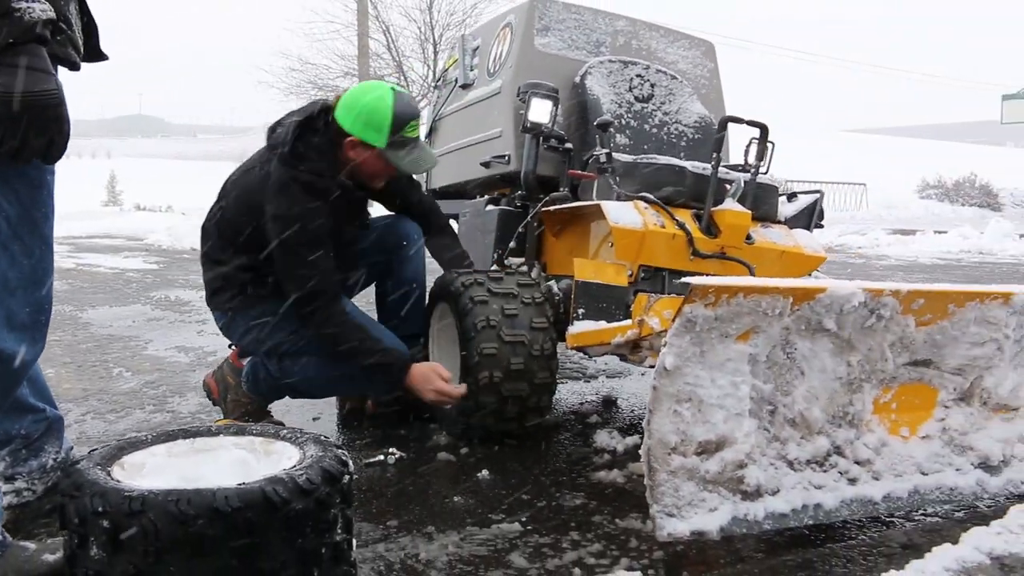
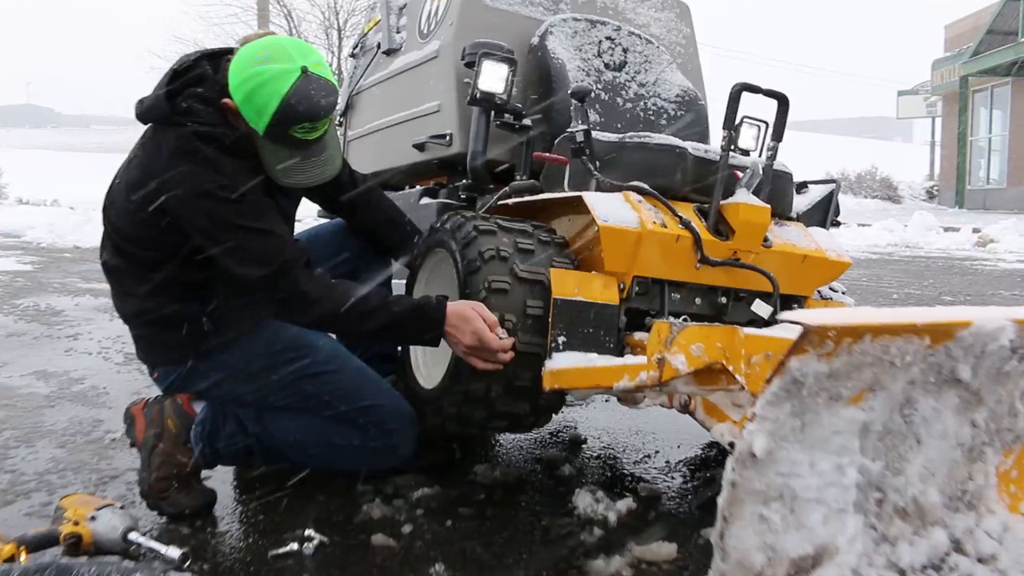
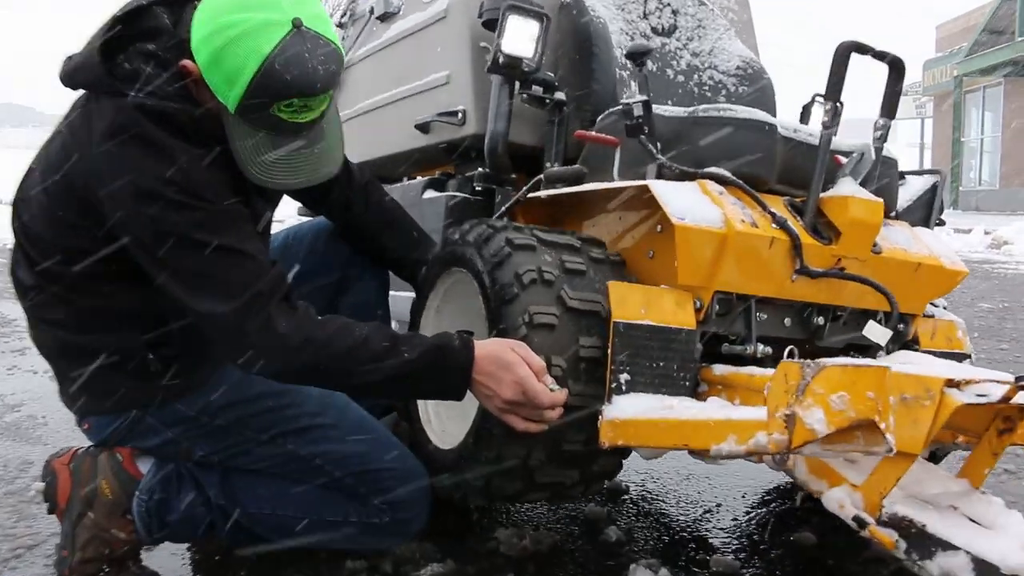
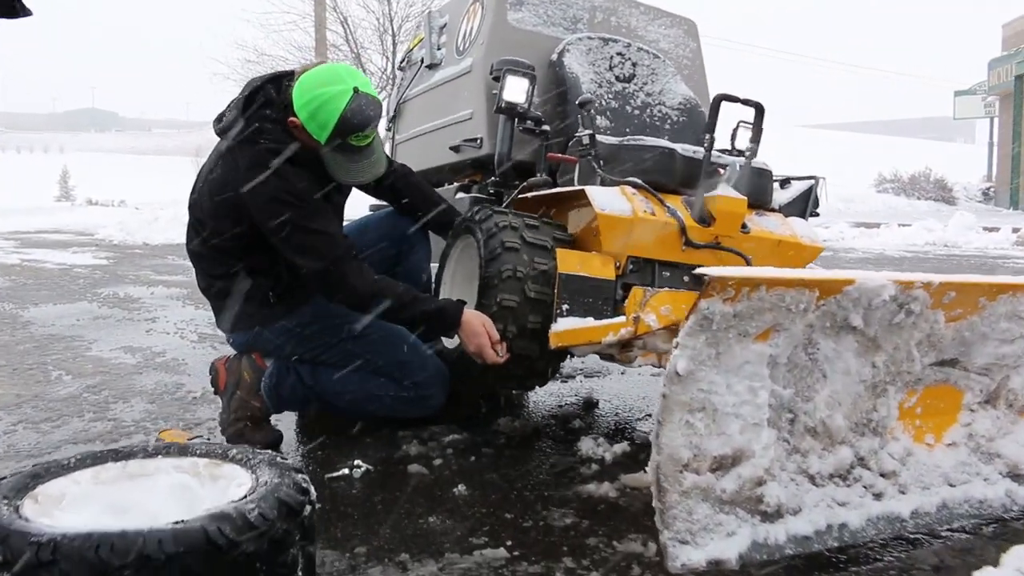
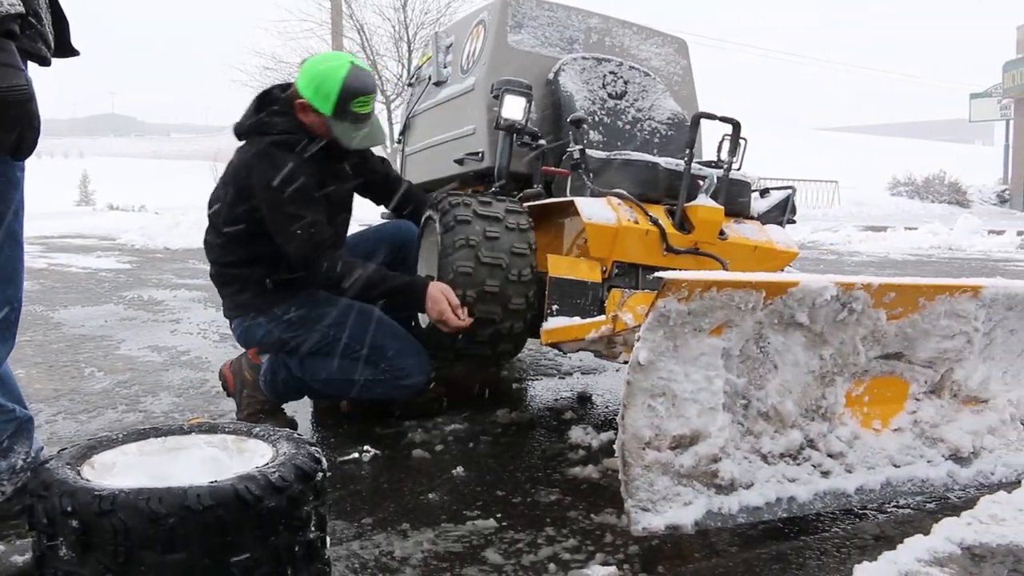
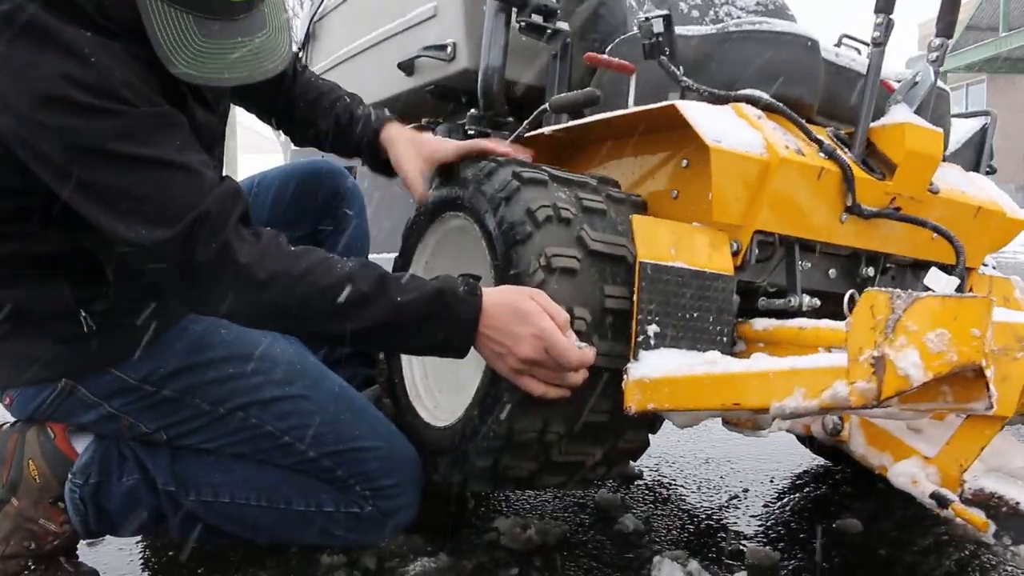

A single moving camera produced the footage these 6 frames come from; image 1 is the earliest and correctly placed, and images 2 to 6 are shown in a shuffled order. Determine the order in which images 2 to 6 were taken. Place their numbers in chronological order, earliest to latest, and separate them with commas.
5, 4, 2, 3, 6
